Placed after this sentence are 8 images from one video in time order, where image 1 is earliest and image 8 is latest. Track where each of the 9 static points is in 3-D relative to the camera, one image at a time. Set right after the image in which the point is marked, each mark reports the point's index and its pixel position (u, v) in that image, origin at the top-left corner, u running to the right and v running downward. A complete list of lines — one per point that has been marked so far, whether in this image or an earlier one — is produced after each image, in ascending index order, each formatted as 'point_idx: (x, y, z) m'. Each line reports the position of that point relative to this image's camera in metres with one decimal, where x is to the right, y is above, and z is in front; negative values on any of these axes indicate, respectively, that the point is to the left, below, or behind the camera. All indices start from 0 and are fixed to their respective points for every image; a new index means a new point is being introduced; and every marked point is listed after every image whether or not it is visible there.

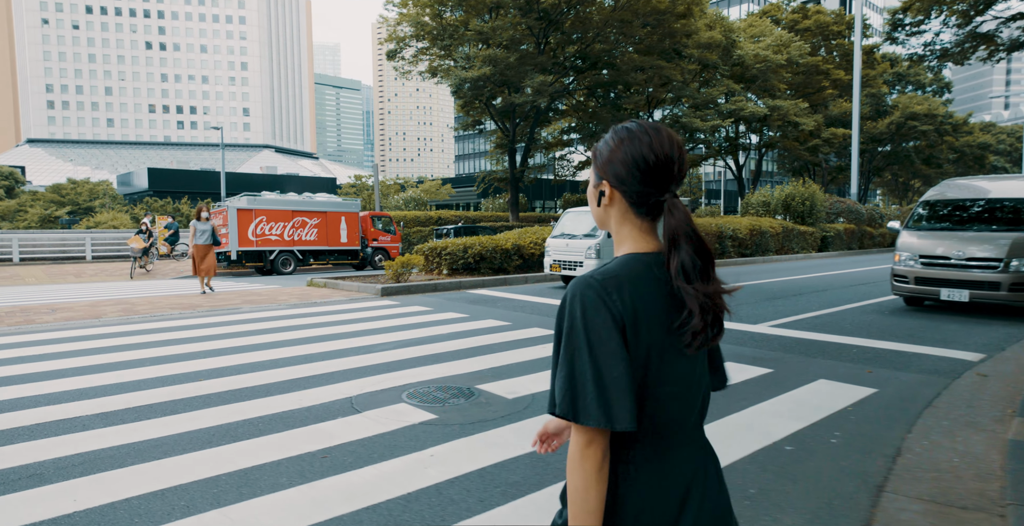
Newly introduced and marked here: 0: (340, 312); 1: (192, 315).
0: (-2.7, -0.8, +9.6) m
1: (-4.7, -0.8, +9.0) m
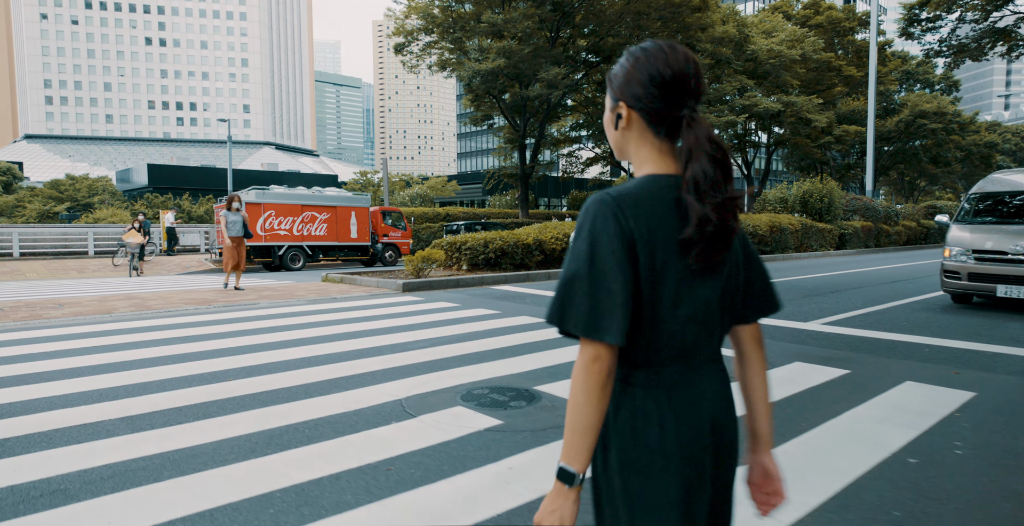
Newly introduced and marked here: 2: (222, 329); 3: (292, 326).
0: (-2.2, -0.7, +9.1) m
1: (-4.2, -0.7, +8.5) m
2: (-3.5, -0.8, +7.3) m
3: (-2.8, -0.8, +7.6) m
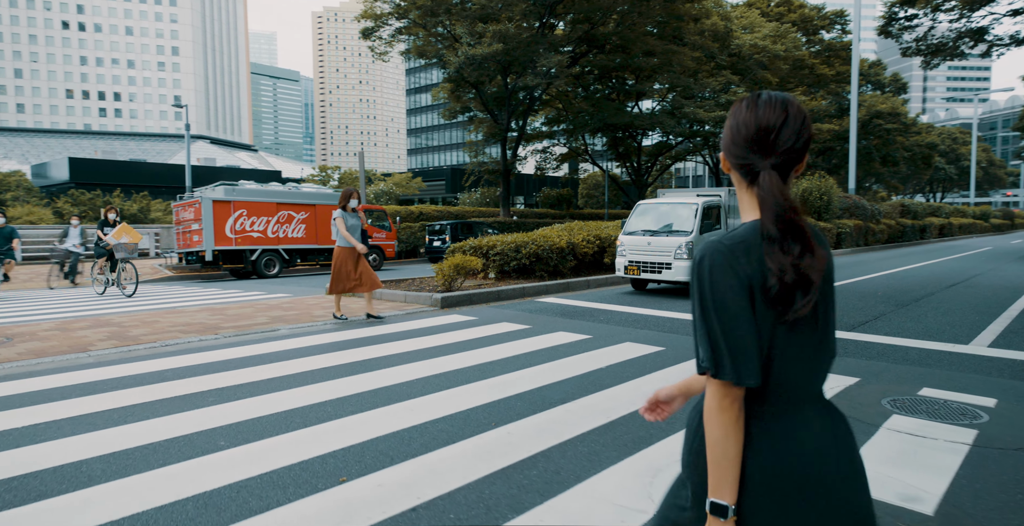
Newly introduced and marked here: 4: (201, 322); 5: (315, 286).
0: (-1.2, -0.8, +7.3) m
1: (-3.1, -0.9, +6.6) m
2: (-2.3, -1.0, +5.4) m
3: (-1.6, -1.0, +5.8) m
4: (-4.0, -0.8, +7.8) m
5: (-4.2, -0.5, +12.7) m
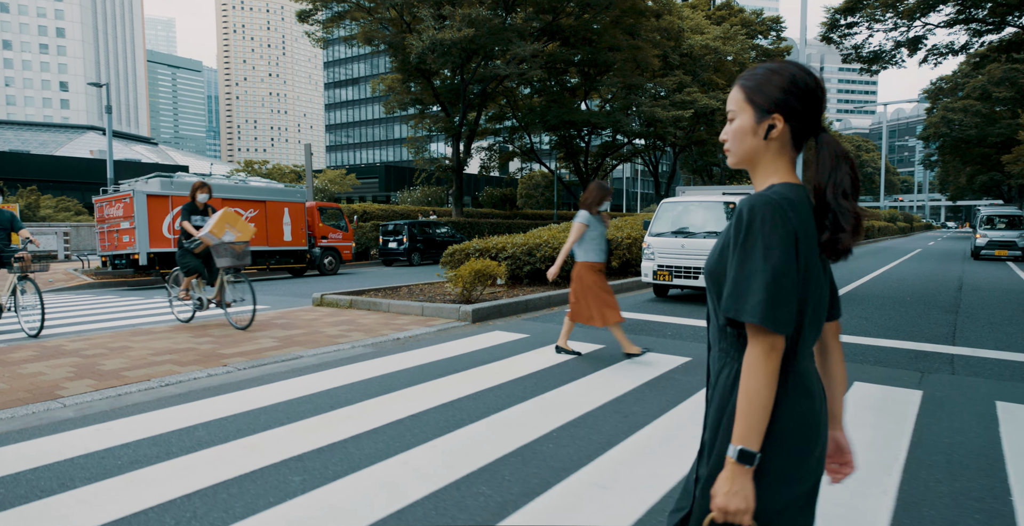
0: (-0.4, -0.9, +6.0) m
1: (-2.2, -1.0, +5.0) m
2: (-1.2, -1.1, +4.0) m
3: (-0.6, -1.0, +4.4) m
4: (-3.2, -0.9, +6.1) m
5: (-4.1, -0.6, +11.0) m
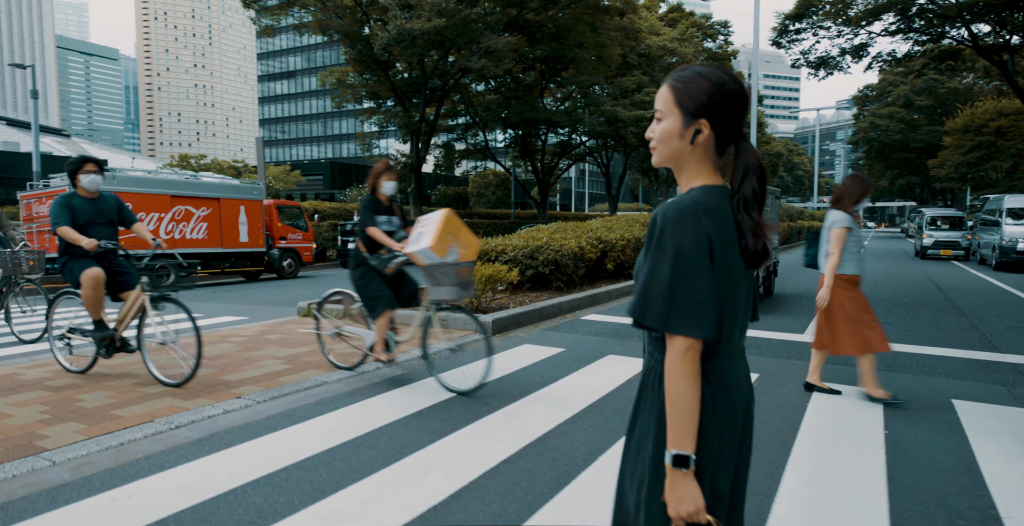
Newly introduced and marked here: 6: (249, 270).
0: (+0.1, -1.0, +5.3) m
1: (-1.6, -1.1, +4.1) m
2: (-0.6, -1.2, +3.2) m
3: (0.0, -1.1, +3.7) m
4: (-2.7, -1.0, +5.1) m
5: (-4.1, -0.7, +9.9) m
6: (-8.0, -0.2, +18.2) m
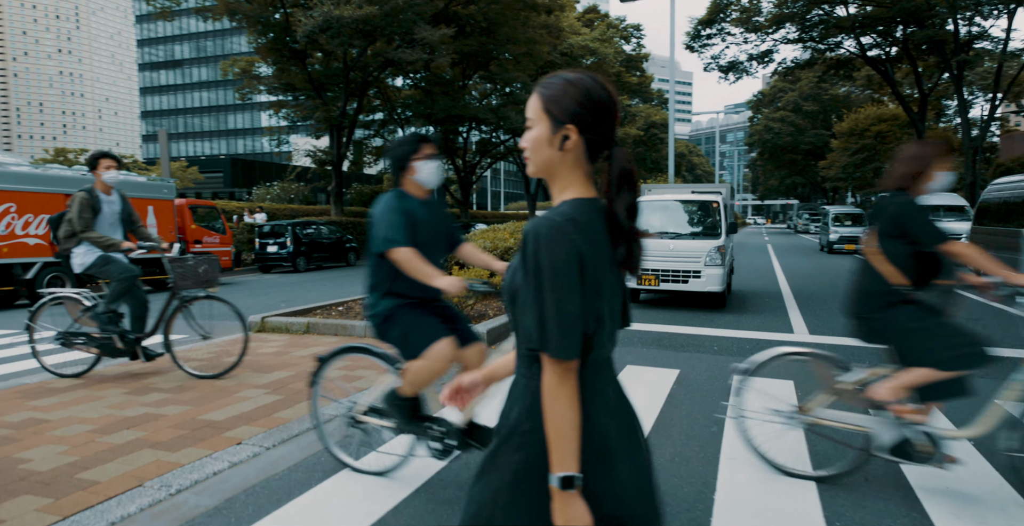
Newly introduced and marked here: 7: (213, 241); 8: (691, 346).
0: (+0.3, -1.1, +4.8) m
1: (-1.2, -1.2, +3.4) m
2: (0.0, -1.2, +2.6) m
3: (+0.5, -1.2, +3.2) m
4: (-2.4, -1.1, +4.2) m
5: (-4.5, -0.8, +8.7) m
6: (-9.6, -0.4, +16.3) m
7: (-8.4, +0.6, +17.0) m
8: (+2.2, -0.9, +7.0) m
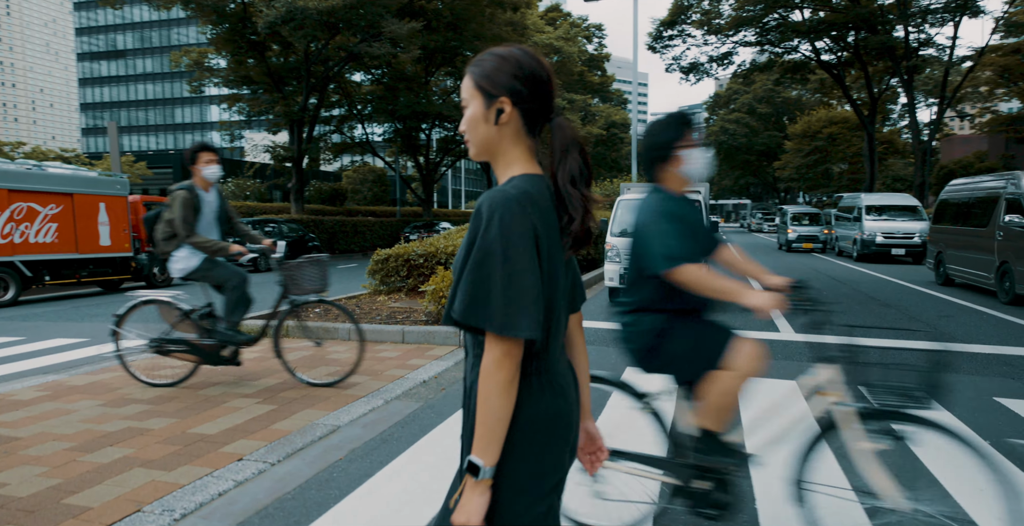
0: (+0.4, -1.1, +4.6) m
1: (-1.0, -1.2, +3.1) m
2: (+0.2, -1.2, +2.5) m
3: (+0.7, -1.2, +3.1) m
4: (-2.3, -1.1, +3.9) m
5: (-4.7, -0.8, +8.2) m
6: (-10.2, -0.4, +15.5) m
7: (-9.1, +0.6, +16.3) m
8: (+2.1, -0.9, +7.0) m
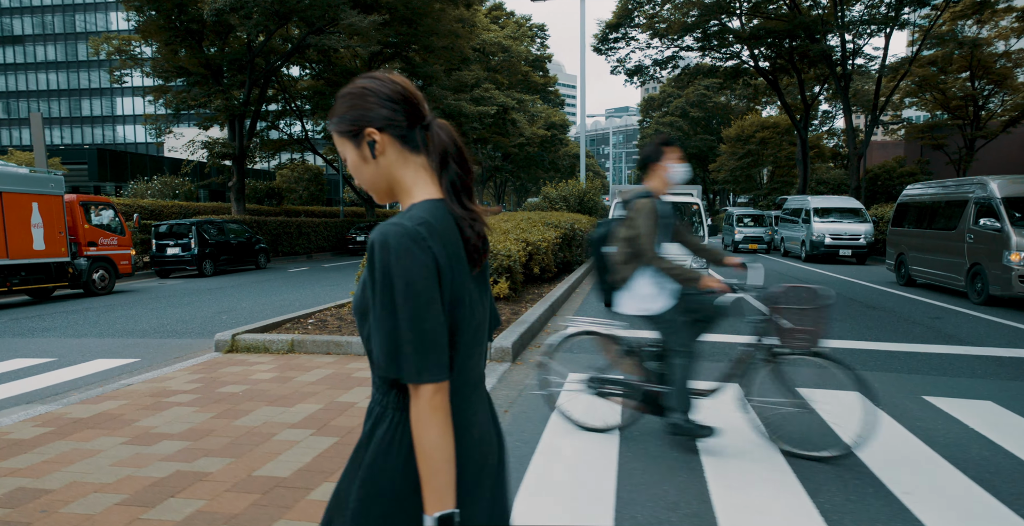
0: (+0.9, -1.2, +4.4) m
1: (-0.3, -1.3, +2.7) m
2: (+1.0, -1.3, +2.2) m
3: (+1.4, -1.3, +2.9) m
4: (-1.7, -1.2, +3.3) m
5: (-4.5, -1.0, +7.5) m
6: (-10.8, -0.5, +14.1) m
7: (-9.7, +0.5, +15.0) m
8: (+2.4, -1.0, +6.9) m
